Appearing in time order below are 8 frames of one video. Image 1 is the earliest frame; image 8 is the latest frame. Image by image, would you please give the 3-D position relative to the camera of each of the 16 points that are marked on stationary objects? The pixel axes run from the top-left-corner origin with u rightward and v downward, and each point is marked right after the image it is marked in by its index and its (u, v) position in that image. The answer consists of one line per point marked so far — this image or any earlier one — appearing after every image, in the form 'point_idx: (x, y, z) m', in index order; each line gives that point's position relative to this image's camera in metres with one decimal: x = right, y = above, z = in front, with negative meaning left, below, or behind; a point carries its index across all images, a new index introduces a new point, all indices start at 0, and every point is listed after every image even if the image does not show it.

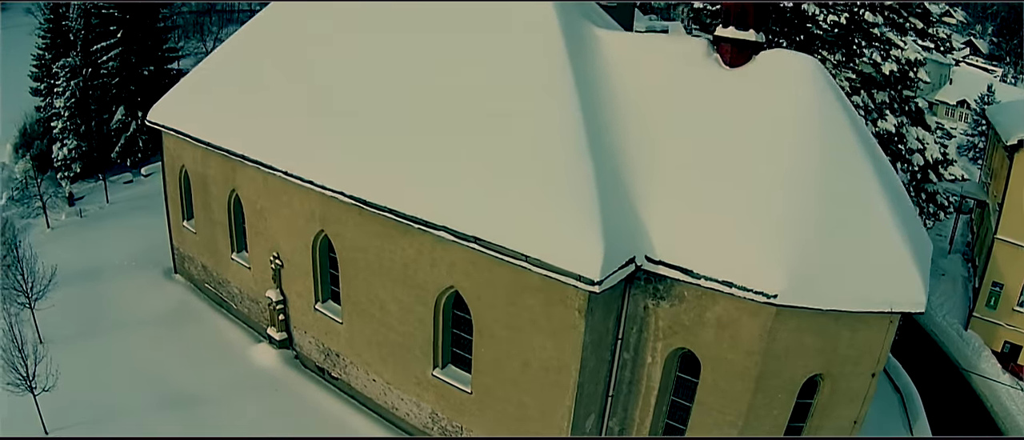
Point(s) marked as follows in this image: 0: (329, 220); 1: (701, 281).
0: (-3.6, 0.0, +13.1) m
1: (+3.2, -1.0, +10.9) m
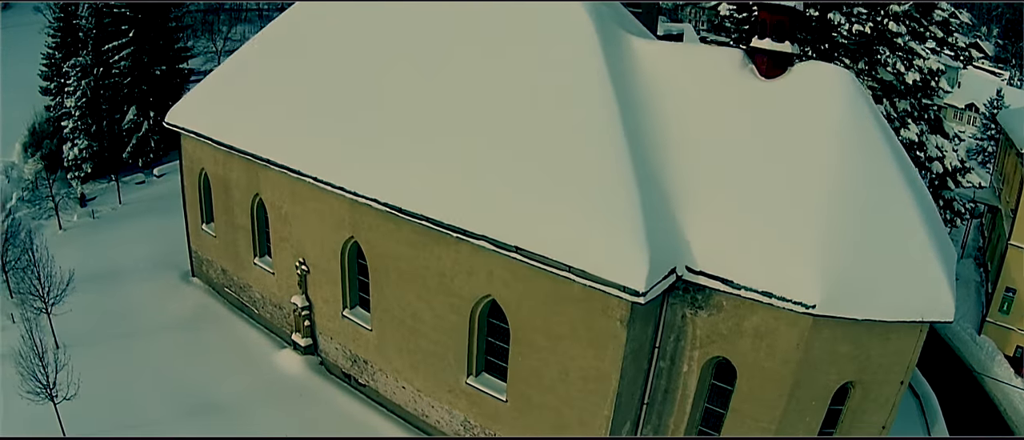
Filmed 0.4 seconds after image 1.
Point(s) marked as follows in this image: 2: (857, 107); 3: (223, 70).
0: (-3.0, -0.1, +13.0) m
1: (+3.8, -1.2, +11.0) m
2: (+6.0, +1.9, +11.5) m
3: (-6.8, +3.8, +16.5) m
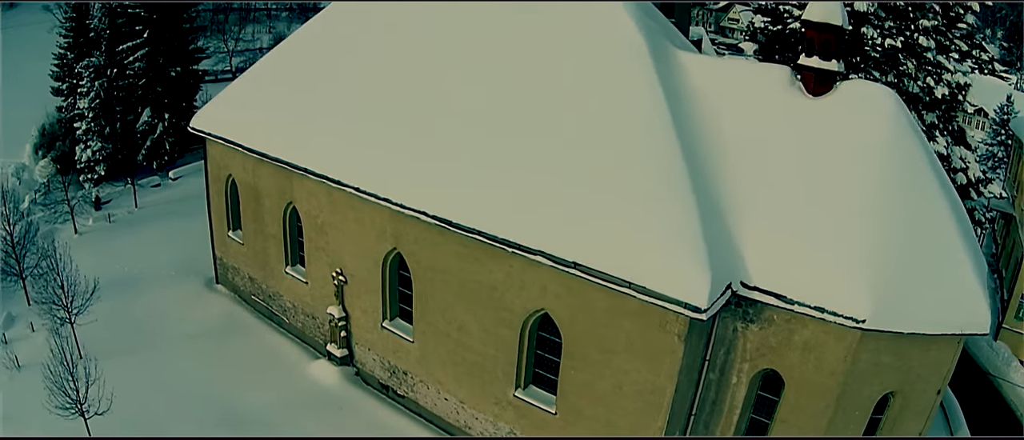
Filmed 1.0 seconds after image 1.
0: (-2.1, -0.4, +13.0) m
1: (+4.8, -1.5, +11.2) m
2: (+6.9, +1.6, +11.7) m
3: (-6.0, +3.6, +16.3) m
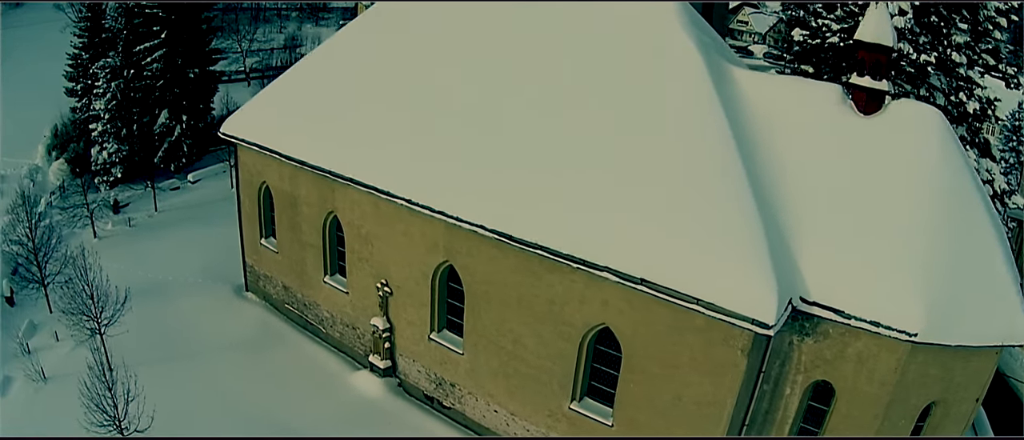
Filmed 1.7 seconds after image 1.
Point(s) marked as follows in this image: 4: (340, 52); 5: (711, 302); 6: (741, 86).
0: (-1.1, -0.6, +12.9) m
1: (+5.8, -1.7, +11.4) m
2: (+8.0, +1.3, +12.0) m
3: (-5.1, +3.4, +16.1) m
4: (-3.9, +3.9, +15.6) m
5: (+3.2, -1.3, +10.5) m
6: (+4.4, +2.6, +12.8) m
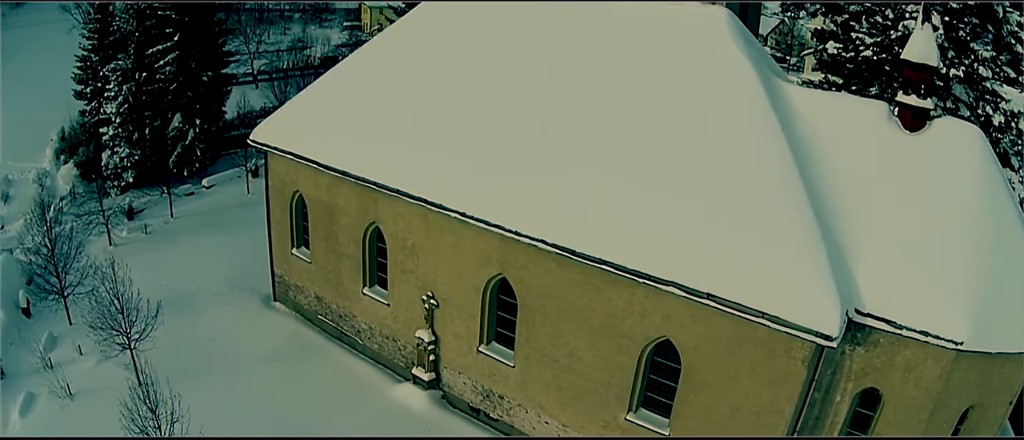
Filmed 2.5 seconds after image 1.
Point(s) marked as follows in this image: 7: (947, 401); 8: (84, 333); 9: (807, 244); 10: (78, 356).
0: (-0.1, -0.9, +12.9) m
1: (+7.0, -2.0, +11.8) m
2: (+9.0, +1.1, +12.4) m
3: (-4.2, +3.2, +15.9) m
4: (-3.0, +3.6, +15.4) m
5: (+4.3, -1.5, +10.8) m
6: (+5.5, +2.4, +13.1) m
7: (+8.3, -3.4, +12.6) m
8: (-10.6, -2.8, +16.6) m
9: (+4.9, -0.4, +11.1) m
10: (-10.4, -3.3, +15.8) m
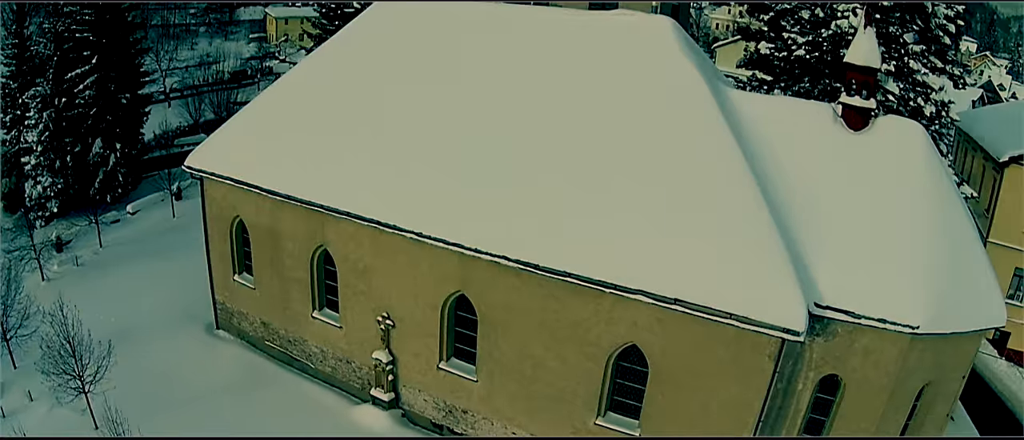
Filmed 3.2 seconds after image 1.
0: (-0.9, -1.1, +12.6) m
1: (+6.2, -1.8, +11.9) m
2: (+8.1, +1.4, +12.6) m
3: (-5.5, +2.7, +15.2) m
4: (-4.2, +3.2, +14.8) m
5: (+3.7, -1.5, +10.7) m
6: (+4.4, +2.5, +13.1) m
7: (+7.6, -3.2, +12.8) m
8: (-11.5, -3.7, +15.6) m
9: (+4.1, -0.4, +11.1) m
10: (-11.2, -4.1, +14.8) m
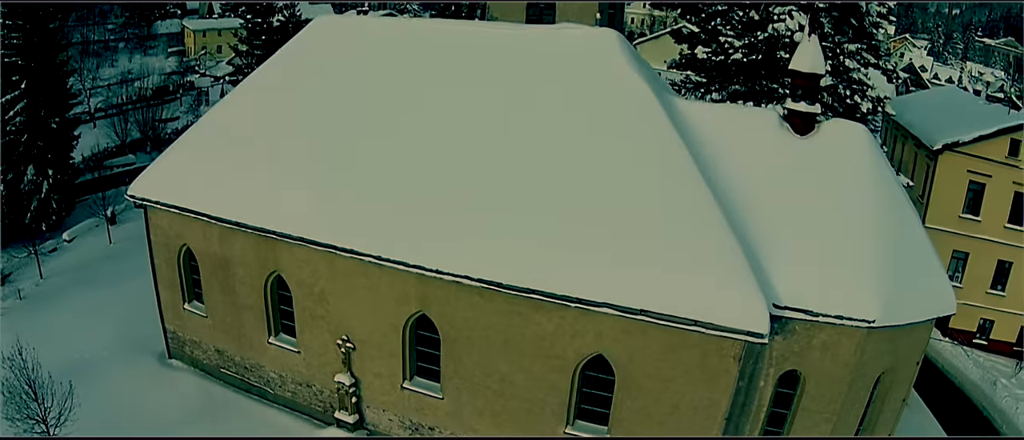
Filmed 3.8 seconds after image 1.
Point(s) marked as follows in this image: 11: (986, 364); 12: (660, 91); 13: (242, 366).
0: (-1.6, -1.4, +12.4) m
1: (+5.6, -1.8, +12.1) m
2: (+7.2, +1.5, +12.9) m
3: (-6.5, +2.2, +14.7) m
4: (-5.3, +2.7, +14.3) m
5: (+3.1, -1.7, +10.8) m
6: (+3.5, +2.4, +13.1) m
7: (+7.0, -3.1, +13.1) m
8: (-12.2, -4.5, +14.8) m
9: (+3.5, -0.5, +11.2) m
10: (-11.9, -4.9, +14.0) m
11: (+14.4, -4.4, +20.0) m
12: (+2.9, +2.7, +12.7) m
13: (-6.1, -3.3, +15.2) m
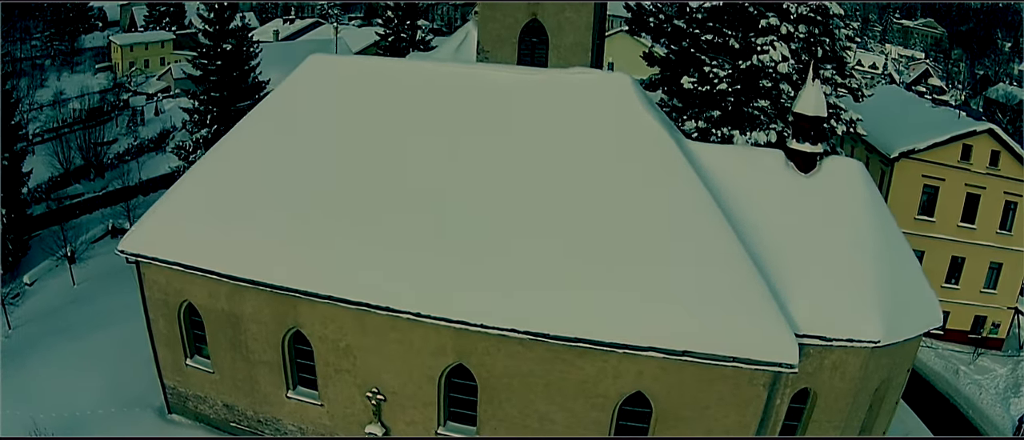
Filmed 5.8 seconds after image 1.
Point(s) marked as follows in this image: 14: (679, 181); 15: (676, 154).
0: (-0.9, -2.4, +12.4) m
1: (+6.3, -2.4, +12.9) m
2: (+7.7, +1.0, +13.8) m
3: (-6.2, +1.0, +14.0) m
4: (-5.0, +1.6, +13.8) m
5: (+3.9, -2.4, +11.3) m
6: (+3.9, +1.7, +13.6) m
7: (+7.6, -3.6, +14.1) m
8: (-11.6, -5.9, +13.7) m
9: (+4.2, -1.2, +11.7) m
10: (-11.1, -6.3, +13.0) m
11: (+14.3, -4.4, +21.8) m
12: (+3.3, +2.0, +13.1) m
13: (-5.6, -4.4, +14.8) m
14: (+2.9, +0.9, +12.3) m
15: (+3.1, +1.5, +12.4) m
